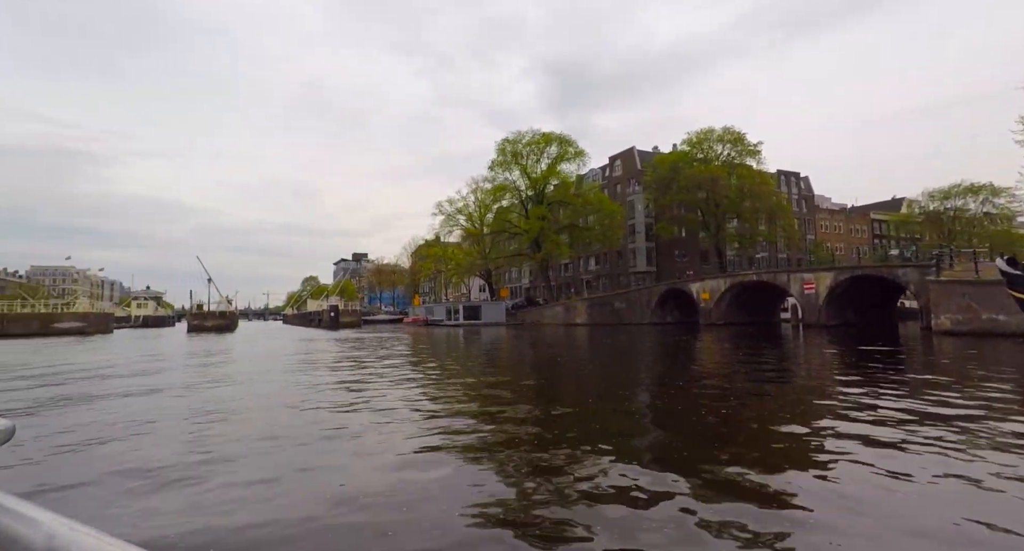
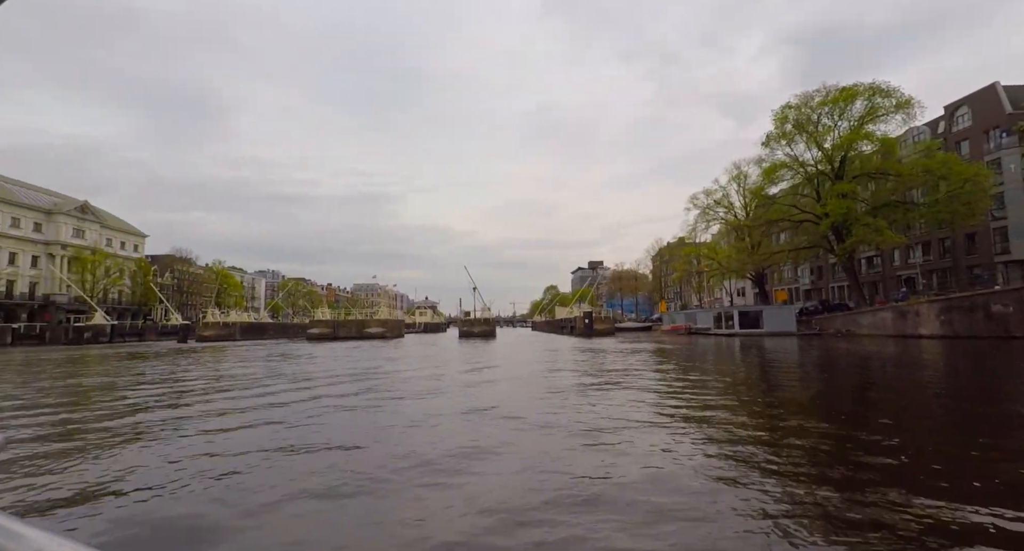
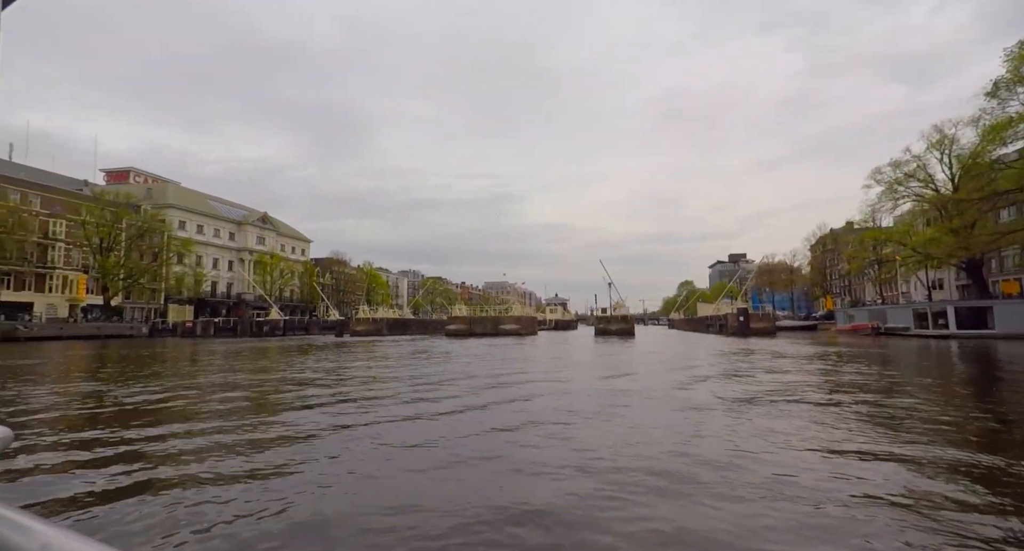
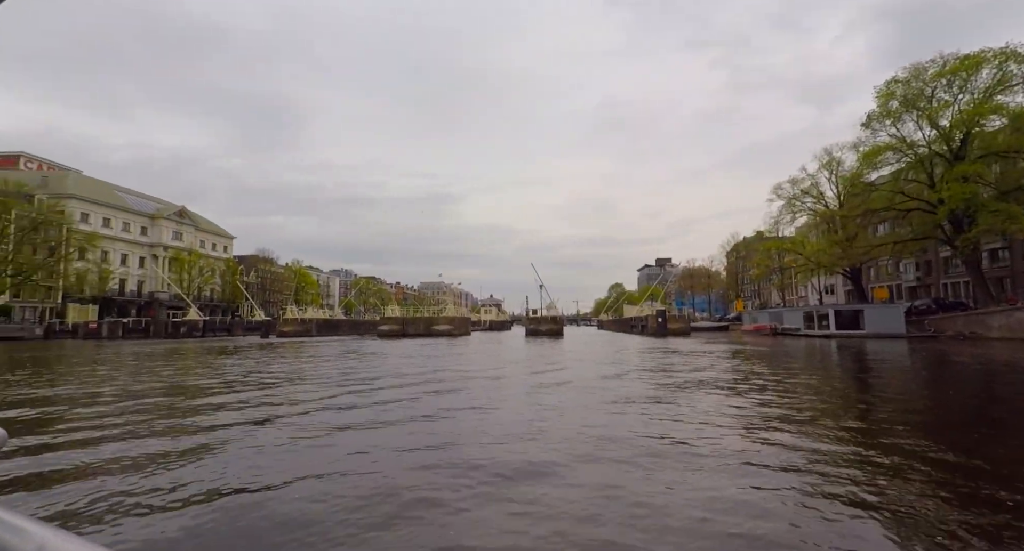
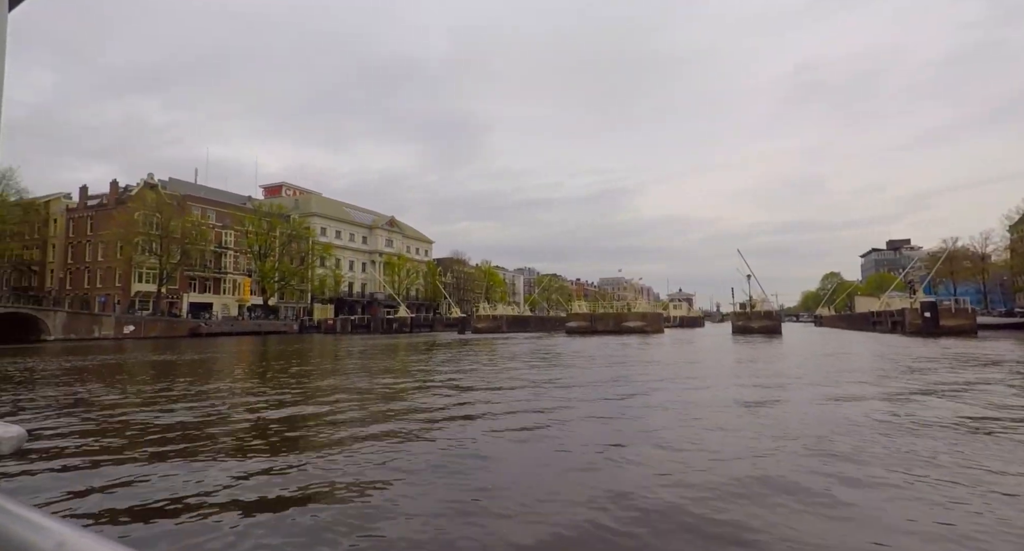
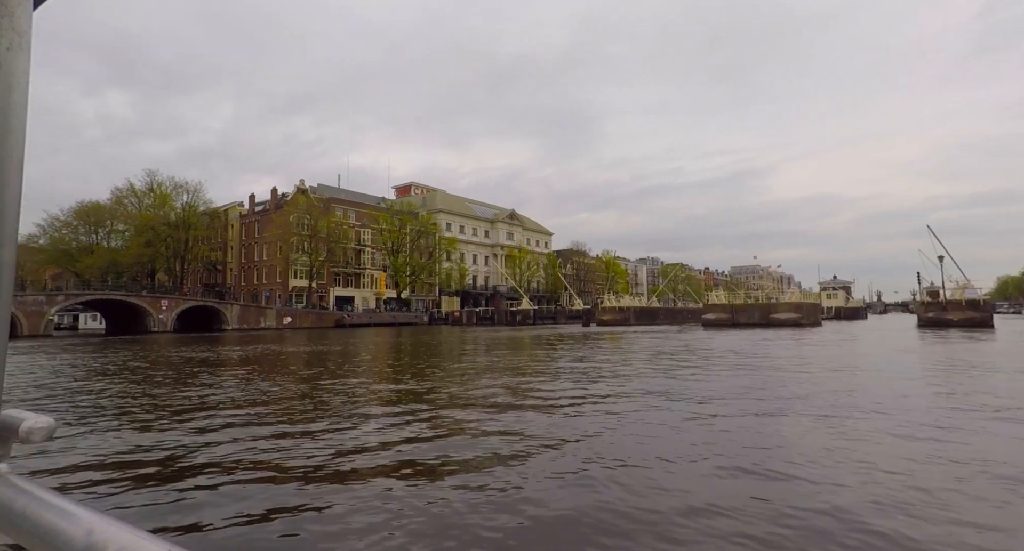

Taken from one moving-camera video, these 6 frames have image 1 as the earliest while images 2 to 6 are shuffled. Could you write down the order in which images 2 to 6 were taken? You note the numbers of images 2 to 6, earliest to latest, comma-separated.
2, 4, 3, 5, 6
